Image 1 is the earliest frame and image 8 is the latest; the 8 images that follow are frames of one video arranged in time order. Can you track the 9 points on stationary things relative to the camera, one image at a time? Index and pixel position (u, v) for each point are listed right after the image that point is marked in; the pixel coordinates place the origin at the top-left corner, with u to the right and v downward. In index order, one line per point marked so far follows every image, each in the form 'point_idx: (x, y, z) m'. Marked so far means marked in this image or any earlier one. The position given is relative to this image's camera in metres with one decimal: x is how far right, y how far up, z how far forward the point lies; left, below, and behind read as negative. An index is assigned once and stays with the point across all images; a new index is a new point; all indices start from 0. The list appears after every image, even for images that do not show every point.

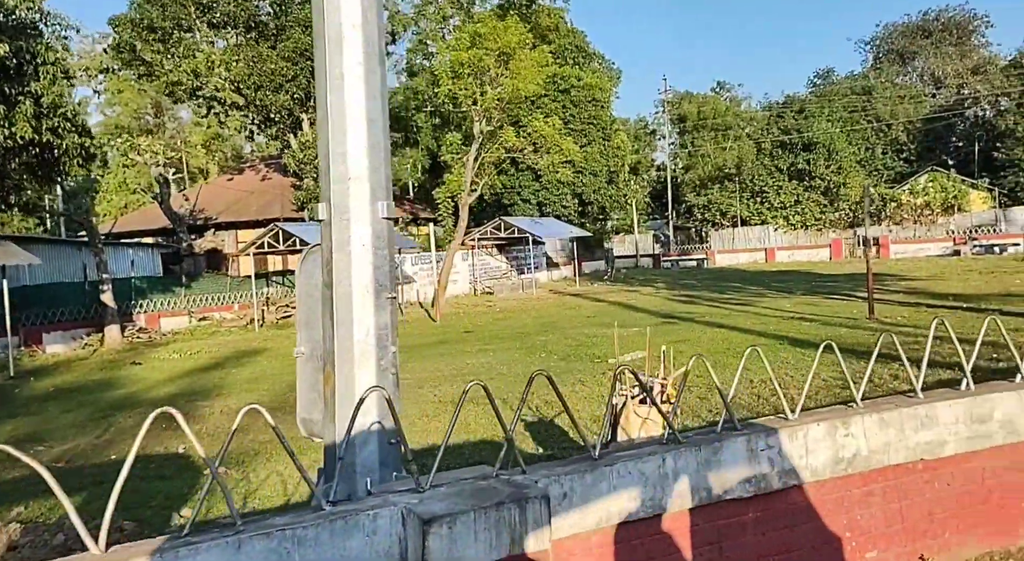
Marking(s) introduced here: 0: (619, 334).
0: (+1.8, -0.9, +13.8) m
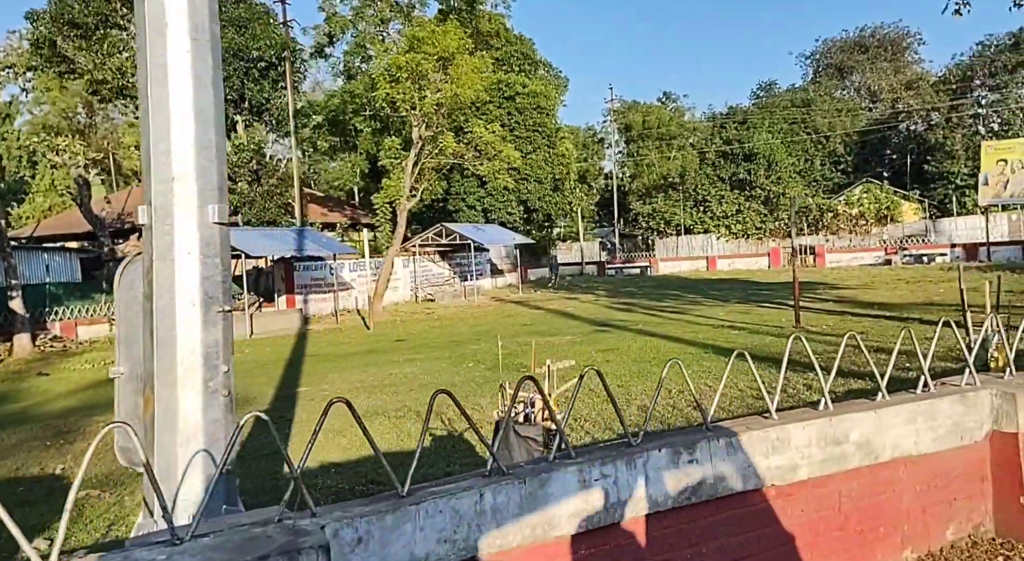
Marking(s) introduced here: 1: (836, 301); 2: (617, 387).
0: (+0.6, -1.0, +13.6) m
1: (+7.0, -0.6, +17.6) m
2: (+1.1, -1.1, +8.8) m
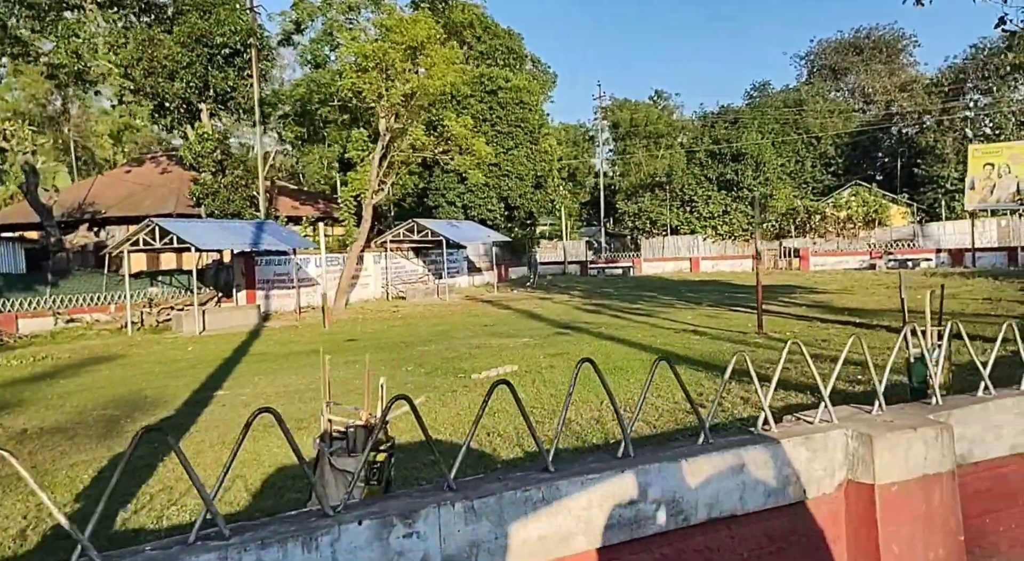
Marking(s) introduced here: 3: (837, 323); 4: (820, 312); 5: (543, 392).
0: (-0.1, -1.0, +13.0) m
1: (+6.2, -0.7, +17.1) m
2: (+0.4, -1.2, +8.2) m
3: (+5.4, -0.8, +13.7) m
4: (+5.9, -0.7, +15.9) m
5: (+0.3, -1.1, +8.4) m
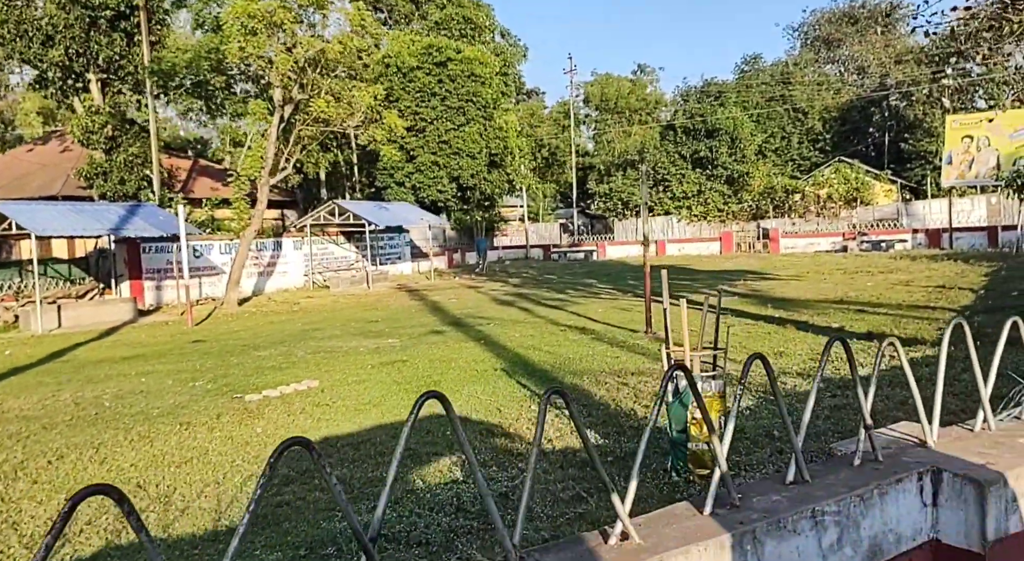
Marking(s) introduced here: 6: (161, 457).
0: (-2.1, -0.9, +11.2) m
1: (+4.3, -0.4, +15.1) m
2: (-1.7, -1.1, +6.3) m
3: (+3.4, -0.7, +11.8) m
4: (+3.9, -0.5, +14.0) m
5: (-1.7, -1.1, +6.6) m
6: (-2.4, -1.2, +5.5) m
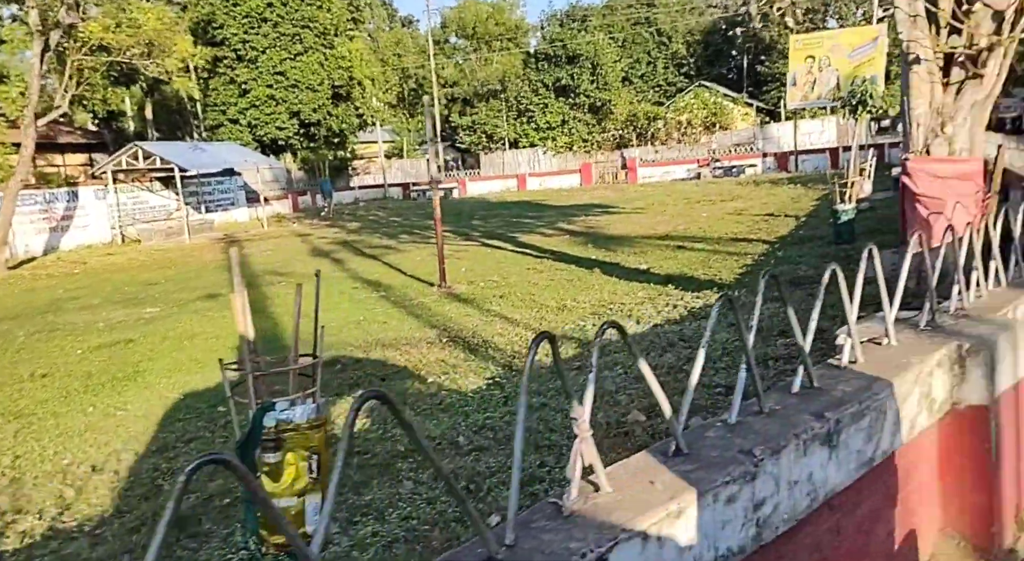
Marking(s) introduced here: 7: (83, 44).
0: (-4.7, -0.5, +9.5) m
1: (+1.1, +0.7, +14.2) m
2: (-3.7, -1.1, +4.8) m
3: (+0.7, +0.1, +10.8) m
4: (+0.9, +0.4, +13.0) m
5: (-3.8, -1.0, +5.0) m
6: (-4.3, -1.2, +3.9) m
7: (-8.4, +4.6, +16.3) m
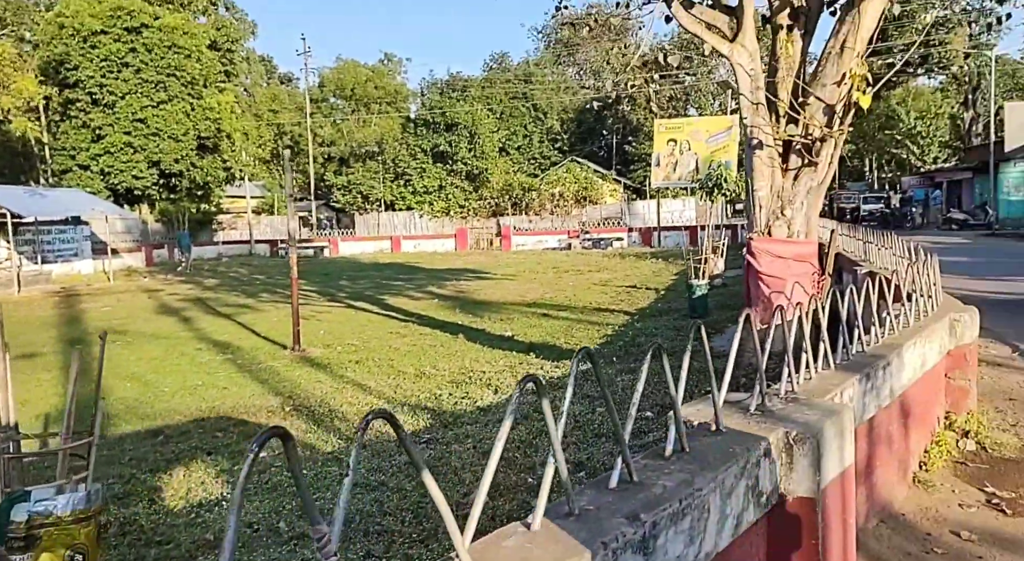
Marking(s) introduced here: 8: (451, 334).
0: (-6.3, -1.0, +8.4) m
1: (-1.2, -0.5, +13.9) m
2: (-4.5, -1.3, +3.8) m
3: (-1.1, -0.7, +10.5) m
4: (-1.2, -0.6, +12.7) m
5: (-4.7, -1.3, +4.0) m
6: (-5.0, -1.4, +2.9) m
7: (-10.8, +3.7, +14.9) m
8: (-0.8, -0.7, +11.7) m
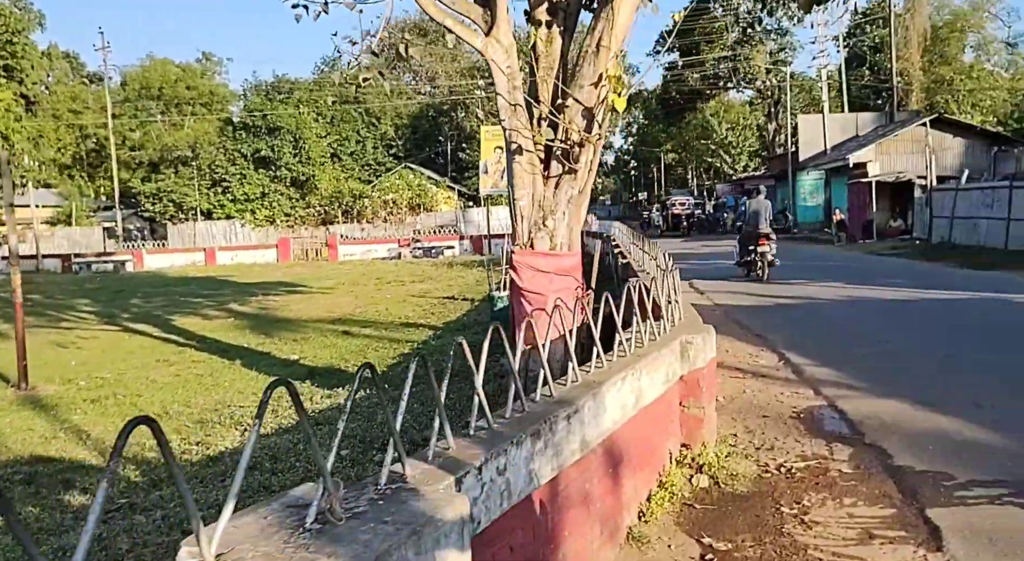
0: (-8.3, -1.4, +6.3) m
1: (-4.5, -0.8, +12.8) m
2: (-5.7, -1.6, +2.2) m
3: (-3.7, -1.0, +9.4) m
4: (-4.2, -0.9, +11.6) m
5: (-5.9, -1.5, +2.4) m
6: (-6.0, -1.6, +1.2) m
7: (-14.2, +3.2, +11.9) m
8: (-3.6, -1.0, +10.7) m
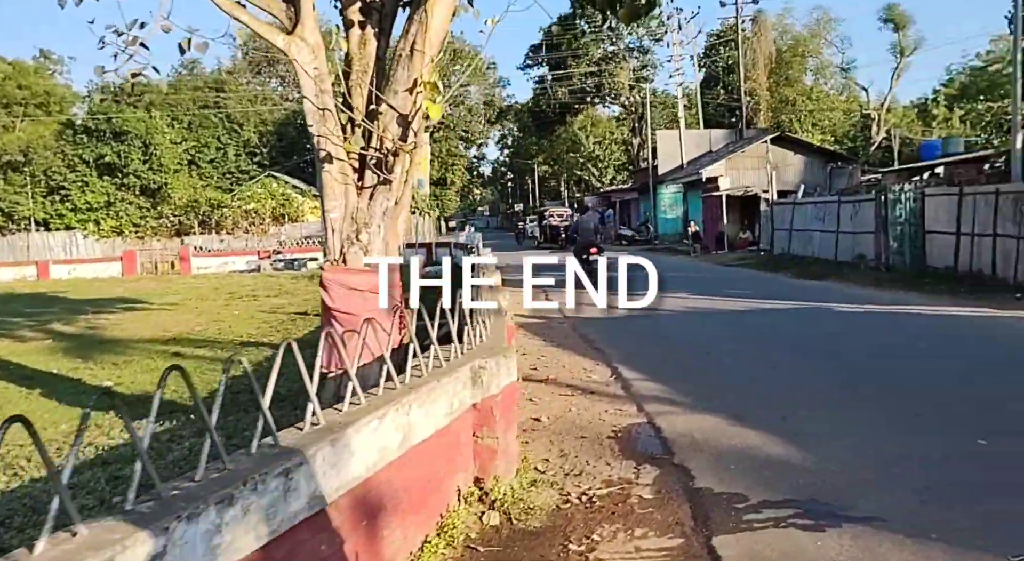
0: (-9.6, -1.6, +4.6) m
1: (-6.8, -1.0, +11.6) m
2: (-6.4, -1.7, +1.0) m
3: (-5.5, -1.2, +8.4) m
4: (-6.3, -1.1, +10.5) m
5: (-6.6, -1.7, +1.1) m
6: (-6.5, -1.8, -0.1) m
7: (-16.3, +2.9, +9.3) m
8: (-5.6, -1.2, +9.7) m
